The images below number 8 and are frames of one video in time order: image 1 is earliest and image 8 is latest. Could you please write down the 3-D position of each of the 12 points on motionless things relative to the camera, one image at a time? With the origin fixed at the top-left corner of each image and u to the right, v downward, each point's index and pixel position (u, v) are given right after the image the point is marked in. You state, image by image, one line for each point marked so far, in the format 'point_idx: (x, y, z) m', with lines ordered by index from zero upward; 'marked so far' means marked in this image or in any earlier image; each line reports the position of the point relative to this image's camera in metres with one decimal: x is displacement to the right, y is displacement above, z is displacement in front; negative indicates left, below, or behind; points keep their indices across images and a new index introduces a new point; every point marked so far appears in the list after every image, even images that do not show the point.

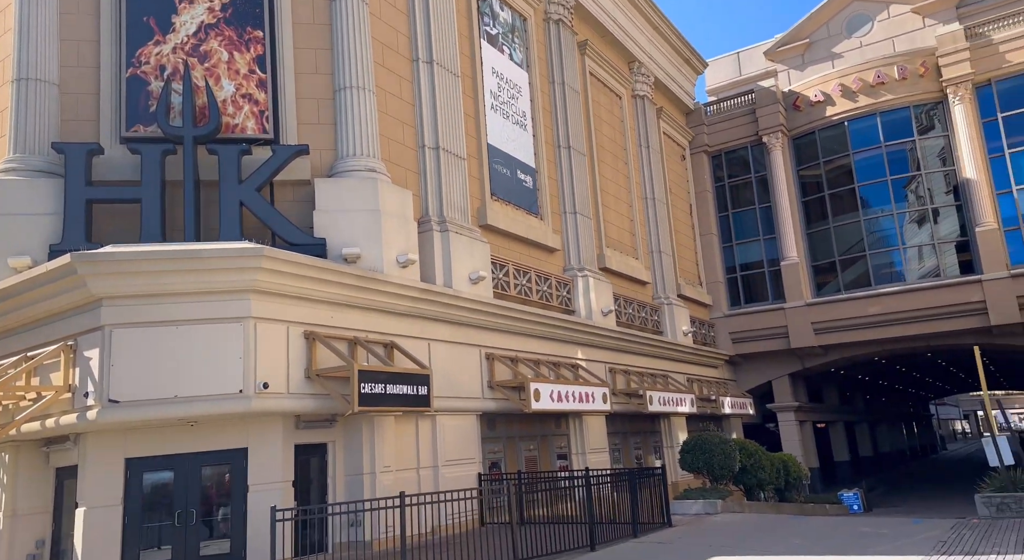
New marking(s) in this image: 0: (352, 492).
0: (-3.2, -4.2, +16.0) m
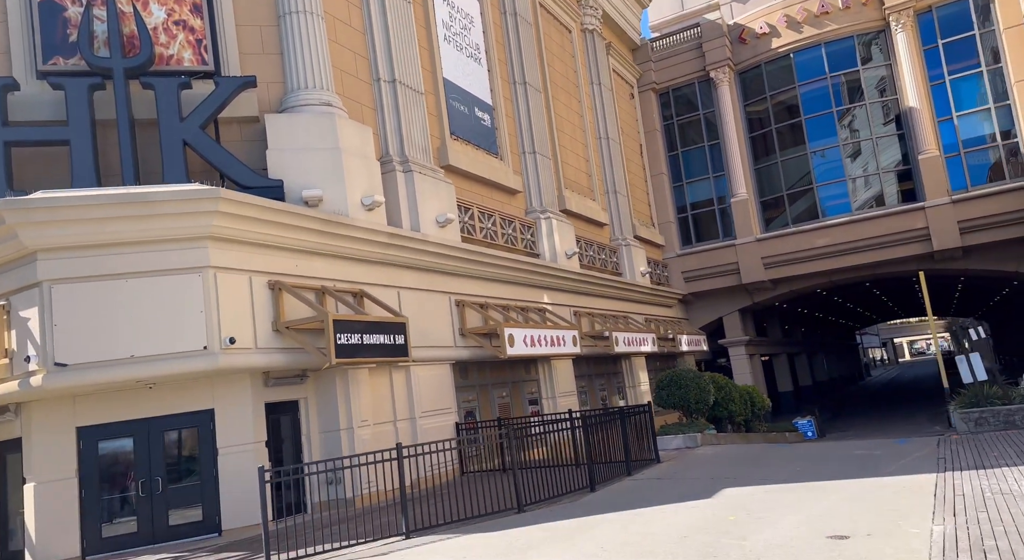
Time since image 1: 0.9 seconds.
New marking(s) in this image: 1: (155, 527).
0: (-3.4, -3.1, +14.9) m
1: (-5.6, -3.9, +12.9) m
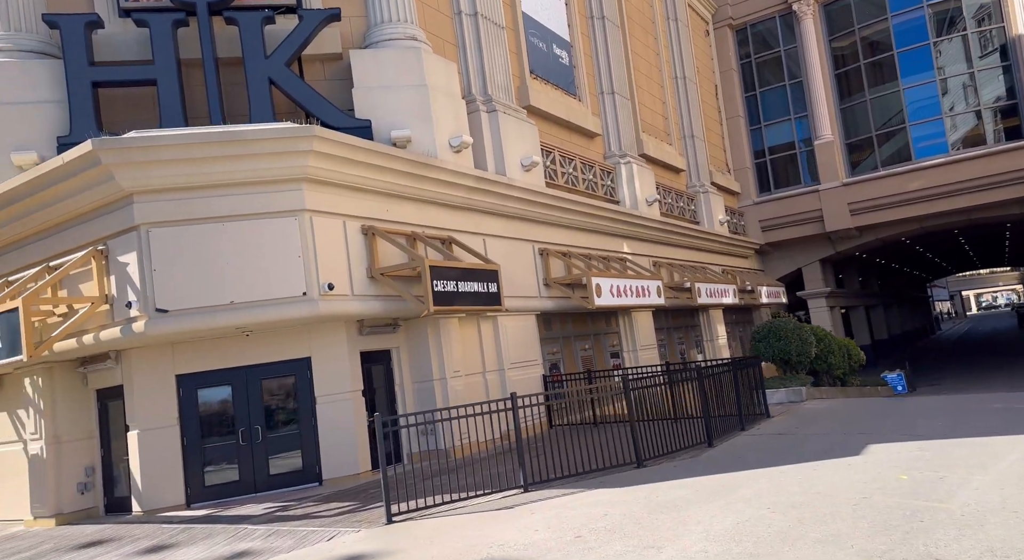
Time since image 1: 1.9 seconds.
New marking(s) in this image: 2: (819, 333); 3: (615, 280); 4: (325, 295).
0: (-1.6, -2.2, +14.5) m
1: (-4.0, -3.0, +12.7) m
2: (+7.6, -1.2, +19.8) m
3: (+2.4, 0.0, +19.0) m
4: (-2.7, -0.2, +11.8) m
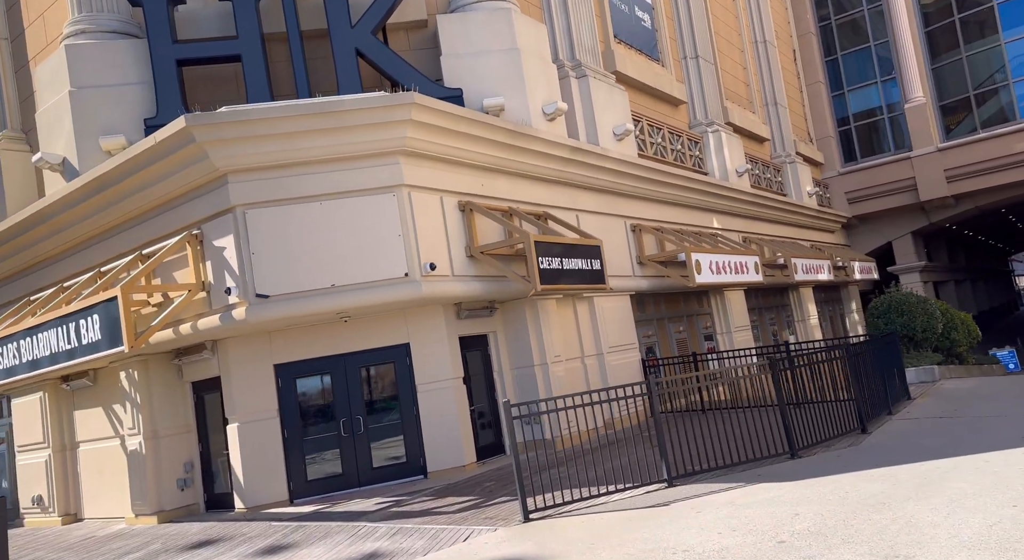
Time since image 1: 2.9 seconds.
0: (+0.2, -1.8, +13.6) m
1: (-2.2, -2.8, +12.0) m
2: (+9.7, -0.5, +18.3) m
3: (+4.5, +0.5, +17.9) m
4: (-1.2, +0.1, +11.1) m
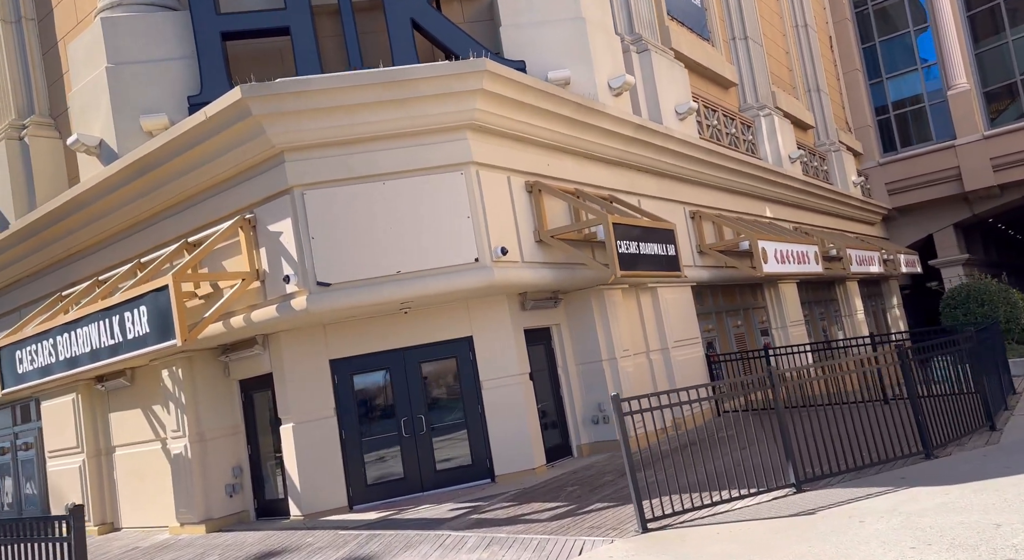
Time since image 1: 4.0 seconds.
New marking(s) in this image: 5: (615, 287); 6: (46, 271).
0: (+1.2, -1.6, +12.7) m
1: (-1.2, -2.6, +11.1) m
2: (+10.7, -0.3, +17.3) m
3: (+5.5, +0.8, +16.9) m
4: (-0.2, +0.2, +10.2) m
5: (+1.6, -0.1, +13.0) m
6: (-7.8, +0.1, +13.7) m
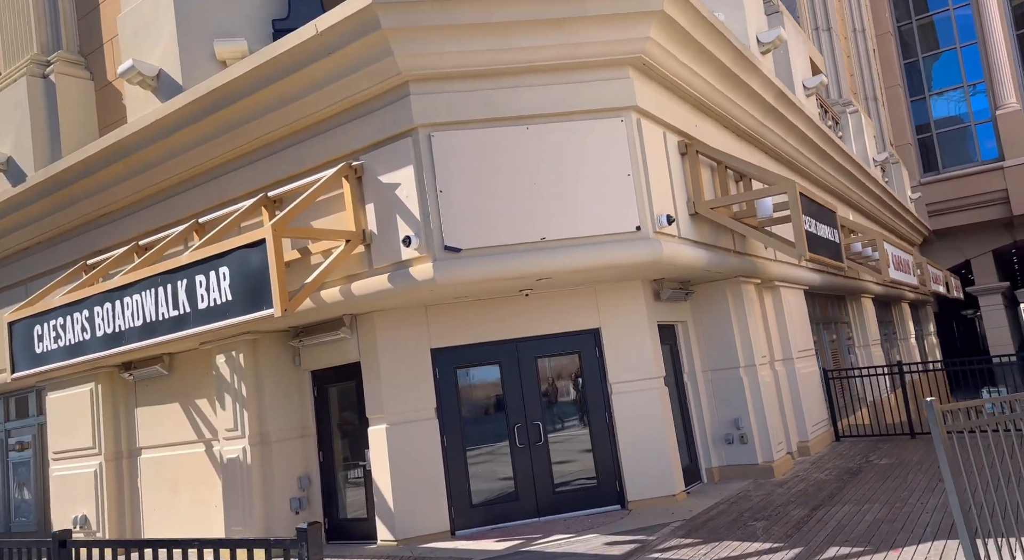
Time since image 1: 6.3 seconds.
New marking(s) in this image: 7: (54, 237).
0: (+2.7, -1.5, +10.8) m
1: (+0.3, -2.4, +9.0) m
2: (+12.1, -0.7, +15.7) m
3: (+7.0, +0.6, +15.2) m
4: (+1.5, +0.5, +8.2) m
5: (+3.1, 0.0, +11.1) m
6: (-6.2, +0.6, +11.5) m
7: (-6.6, +0.6, +11.7) m
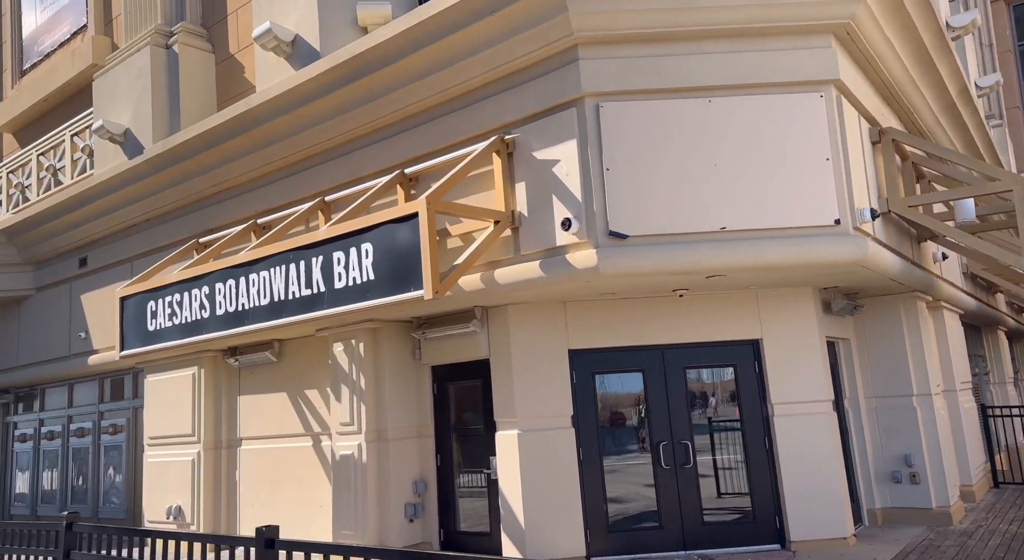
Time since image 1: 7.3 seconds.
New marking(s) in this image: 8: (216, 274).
0: (+4.3, -1.7, +9.5) m
1: (+1.7, -2.3, +8.0) m
2: (+14.1, -1.5, +13.7) m
3: (+9.0, +0.1, +13.6) m
4: (+3.0, +0.4, +7.1) m
5: (+4.8, -0.2, +9.8) m
6: (-4.4, +0.9, +11.0) m
7: (-4.8, +0.9, +11.3) m
8: (-3.0, +0.1, +8.2) m
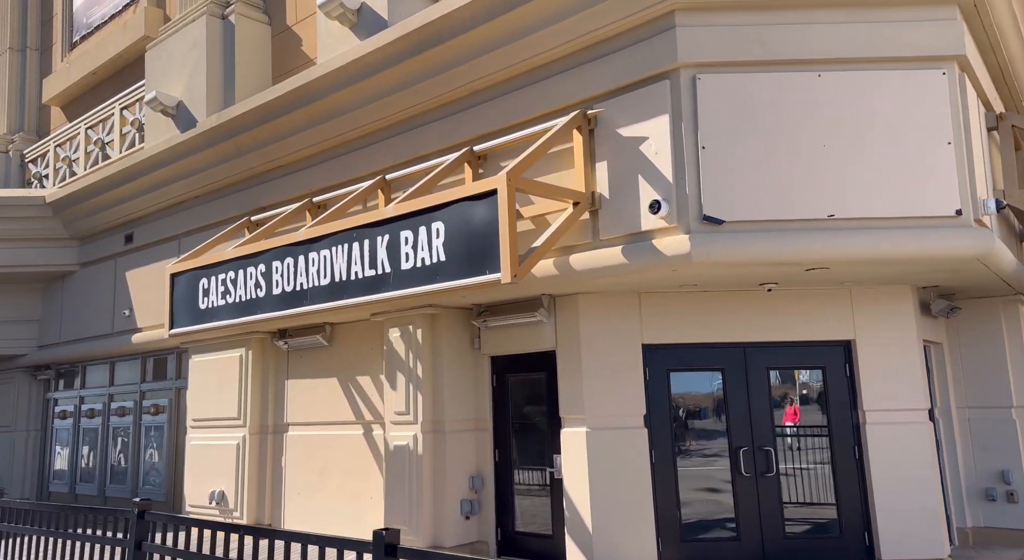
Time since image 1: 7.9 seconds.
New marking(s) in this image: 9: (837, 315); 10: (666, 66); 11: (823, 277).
0: (+4.9, -1.7, +8.9) m
1: (+2.3, -2.3, +7.4) m
2: (+14.9, -1.8, +12.7) m
3: (+9.9, -0.1, +12.8) m
4: (+3.6, +0.5, +6.5) m
5: (+5.5, -0.3, +9.1) m
6: (-3.6, +1.2, +10.6) m
7: (-3.9, +1.2, +10.9) m
8: (-2.3, +0.3, +7.8) m
9: (+3.1, -0.3, +7.8) m
10: (+1.2, +1.7, +6.3) m
11: (+2.6, 0.0, +7.0) m
